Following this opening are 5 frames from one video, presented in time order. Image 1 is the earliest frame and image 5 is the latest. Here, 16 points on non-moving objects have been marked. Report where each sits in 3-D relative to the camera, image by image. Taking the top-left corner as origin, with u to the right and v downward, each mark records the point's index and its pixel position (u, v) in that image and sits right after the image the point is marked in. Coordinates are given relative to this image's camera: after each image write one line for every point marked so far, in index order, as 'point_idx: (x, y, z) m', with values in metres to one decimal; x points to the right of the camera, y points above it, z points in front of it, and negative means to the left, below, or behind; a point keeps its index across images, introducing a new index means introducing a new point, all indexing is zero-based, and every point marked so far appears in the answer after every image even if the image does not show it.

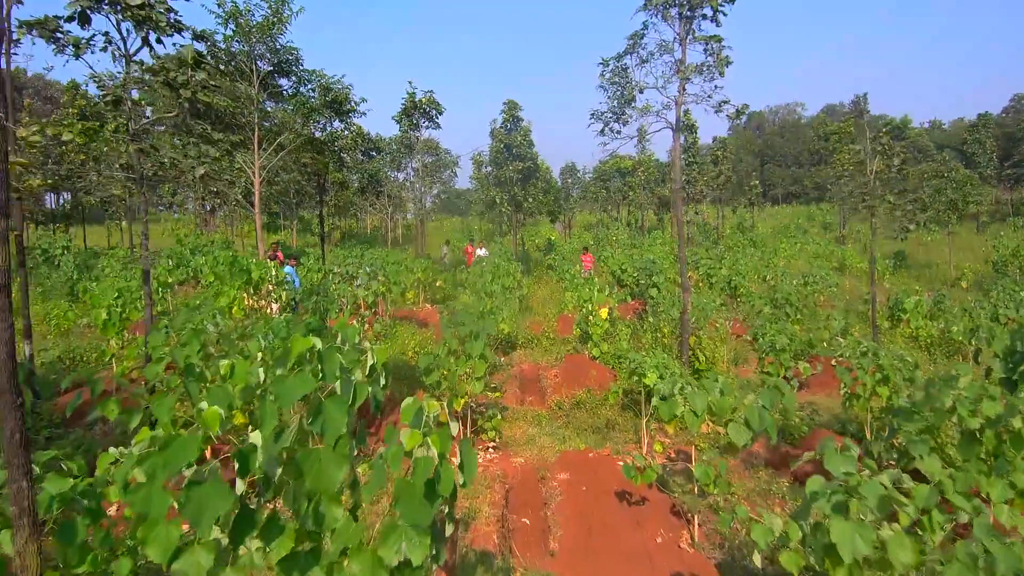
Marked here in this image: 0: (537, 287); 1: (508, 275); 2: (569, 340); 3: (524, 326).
0: (+0.5, 0.0, +14.6) m
1: (0.0, +0.2, +11.5) m
2: (+0.7, -0.6, +9.7) m
3: (+0.2, -0.5, +10.4) m
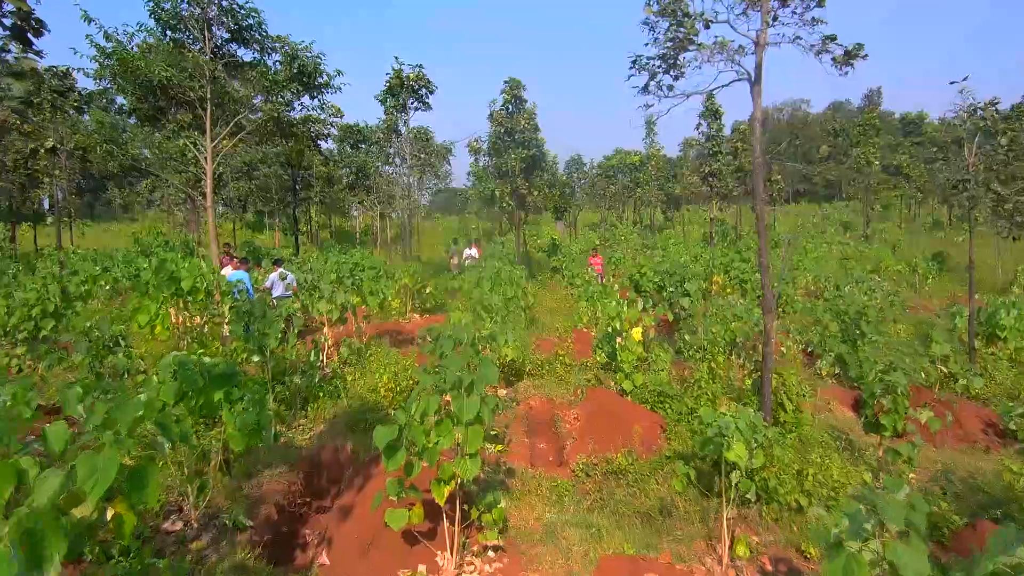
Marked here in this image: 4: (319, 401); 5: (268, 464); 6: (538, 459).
0: (+0.5, -0.1, +12.6) m
1: (0.0, +0.1, +9.5) m
2: (+0.8, -0.8, +7.7) m
3: (+0.2, -0.6, +8.4) m
4: (-1.5, -0.9, +6.0) m
5: (-1.6, -1.2, +5.0) m
6: (+0.2, -1.2, +5.4) m
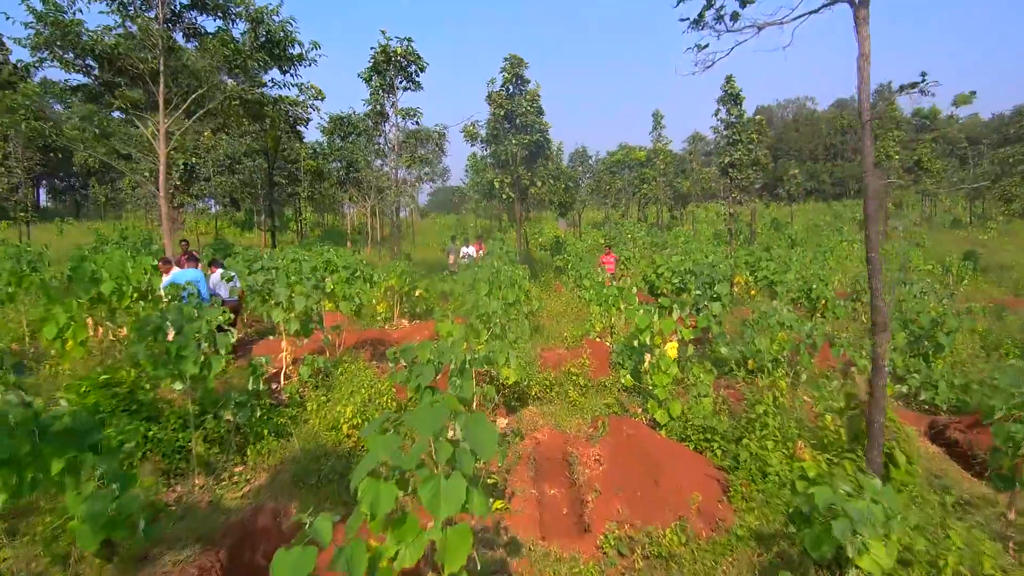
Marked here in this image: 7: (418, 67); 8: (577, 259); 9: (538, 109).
0: (+0.5, -0.1, +11.2) m
1: (0.0, 0.0, +8.1) m
2: (+0.8, -0.8, +6.2) m
3: (+0.2, -0.7, +7.0) m
4: (-1.5, -0.9, +4.6) m
5: (-1.6, -1.2, +3.6) m
6: (+0.2, -1.3, +4.0) m
7: (-1.4, +3.2, +10.8) m
8: (+1.2, +0.5, +13.6) m
9: (+0.4, +2.8, +11.7) m
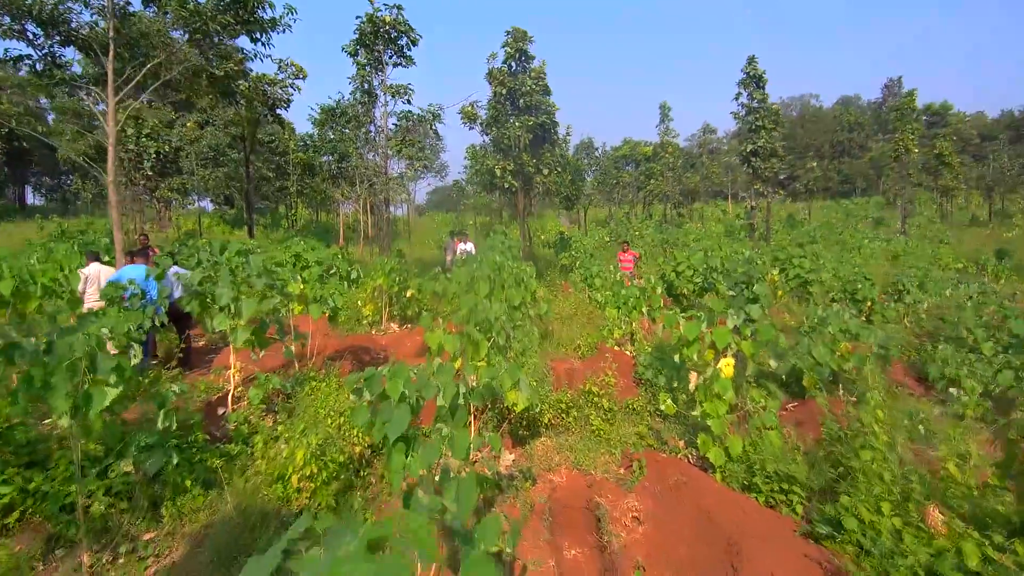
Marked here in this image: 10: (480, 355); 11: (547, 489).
0: (+0.6, -0.1, +10.0) m
1: (+0.1, 0.0, +6.9) m
2: (+0.8, -0.8, +5.0) m
3: (+0.3, -0.7, +5.8) m
4: (-1.5, -0.9, +3.4) m
5: (-1.6, -1.2, +2.4) m
6: (+0.3, -1.3, +2.8) m
7: (-1.3, +3.2, +9.6) m
8: (+1.2, +0.5, +12.4) m
9: (+0.4, +2.8, +10.5) m
10: (-0.2, -0.4, +4.5) m
11: (+0.2, -1.1, +4.0) m
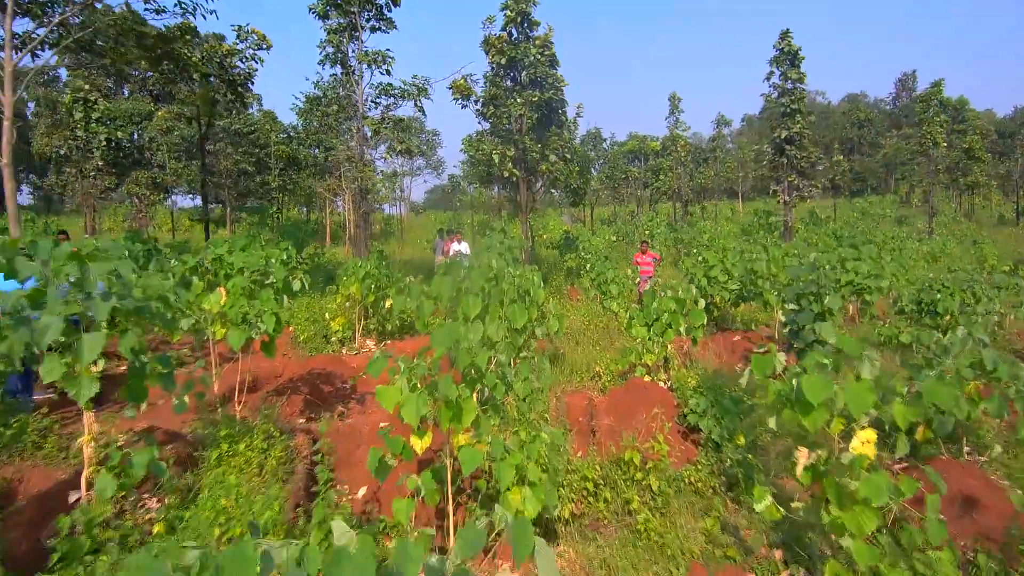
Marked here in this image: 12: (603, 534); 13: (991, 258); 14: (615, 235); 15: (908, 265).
0: (+0.6, -0.2, +8.4) m
1: (+0.1, -0.1, +5.3) m
2: (+0.9, -0.9, +3.4) m
3: (+0.3, -0.8, +4.2) m
4: (-1.5, -1.0, +1.8) m
5: (-1.6, -1.3, +0.8) m
6: (+0.3, -1.3, +1.2) m
7: (-1.3, +3.1, +8.0) m
8: (+1.2, +0.4, +10.8) m
9: (+0.4, +2.7, +8.9) m
10: (-0.2, -0.5, +2.9) m
11: (+0.2, -1.2, +2.4) m
12: (+0.4, -1.0, +3.1) m
13: (+9.6, +0.6, +15.0) m
14: (+2.5, +1.3, +18.1) m
15: (+6.3, +0.3, +12.0) m
